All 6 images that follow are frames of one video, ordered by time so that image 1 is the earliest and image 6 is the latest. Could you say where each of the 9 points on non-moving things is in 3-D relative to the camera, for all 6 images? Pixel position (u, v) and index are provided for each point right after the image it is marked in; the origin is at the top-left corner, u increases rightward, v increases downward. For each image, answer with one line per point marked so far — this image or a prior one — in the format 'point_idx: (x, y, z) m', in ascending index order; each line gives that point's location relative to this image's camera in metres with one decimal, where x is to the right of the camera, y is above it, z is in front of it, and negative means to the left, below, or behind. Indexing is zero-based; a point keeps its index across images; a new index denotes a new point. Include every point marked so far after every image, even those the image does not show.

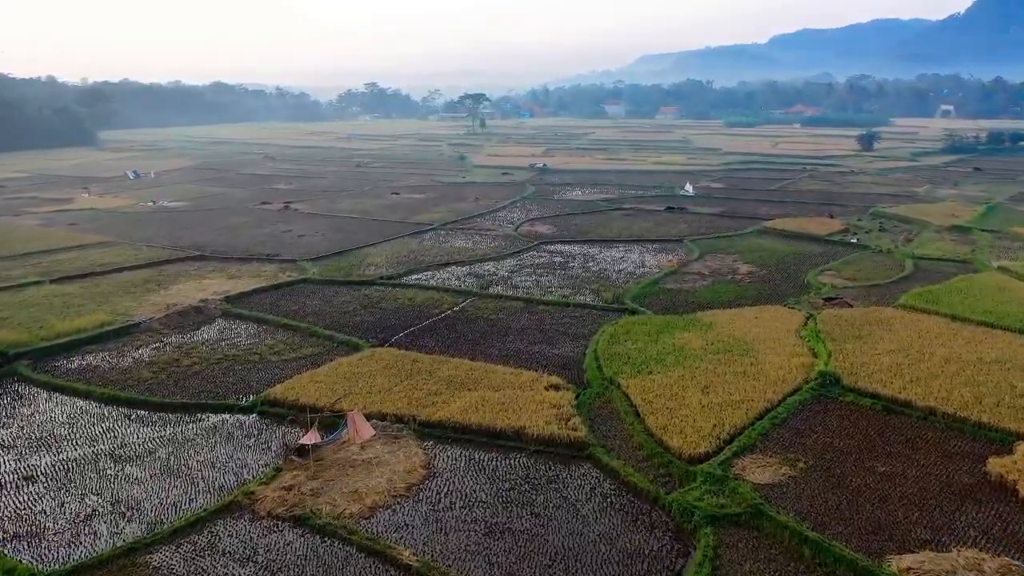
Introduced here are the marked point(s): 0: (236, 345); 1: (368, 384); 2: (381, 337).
0: (-7.5, -1.6, +19.5) m
1: (-3.2, -2.2, +16.1) m
2: (-3.6, -1.4, +19.9) m
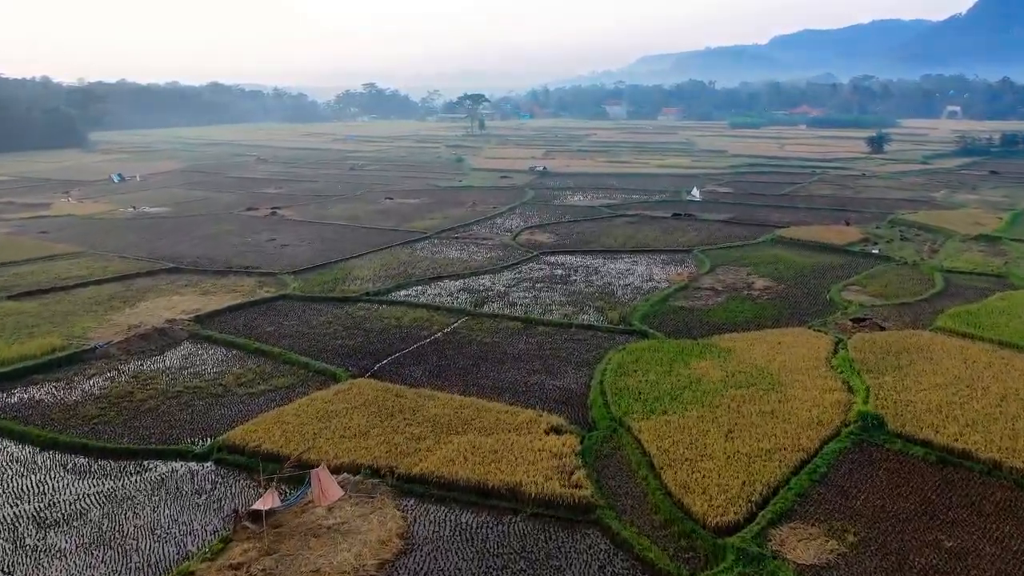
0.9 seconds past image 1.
0: (-7.6, -2.1, +17.5) m
1: (-3.3, -2.7, +14.1) m
2: (-3.7, -1.9, +17.9) m
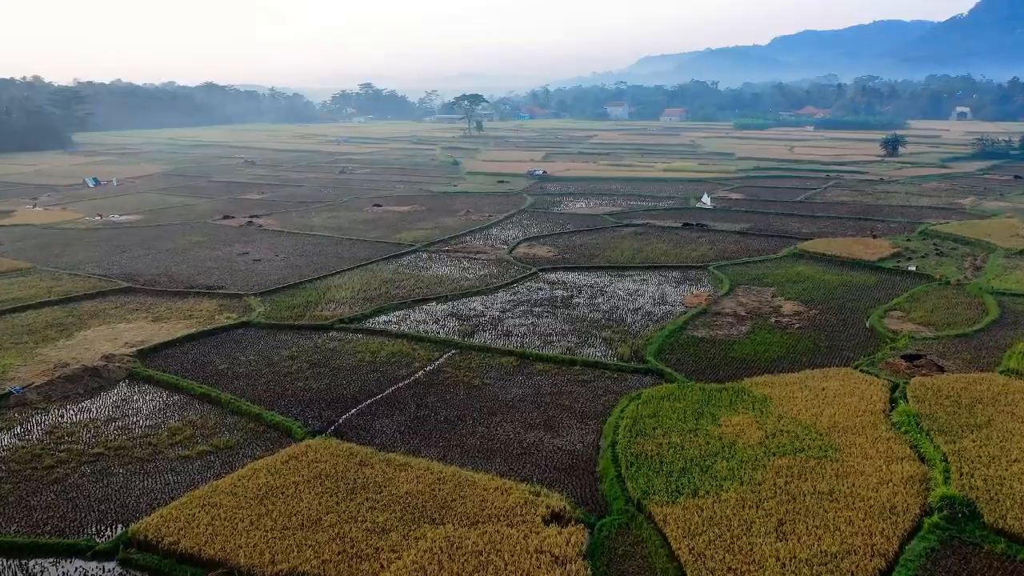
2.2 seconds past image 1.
0: (-7.7, -2.8, +14.5) m
1: (-3.5, -3.5, +11.1) m
2: (-3.9, -2.7, +14.9) m
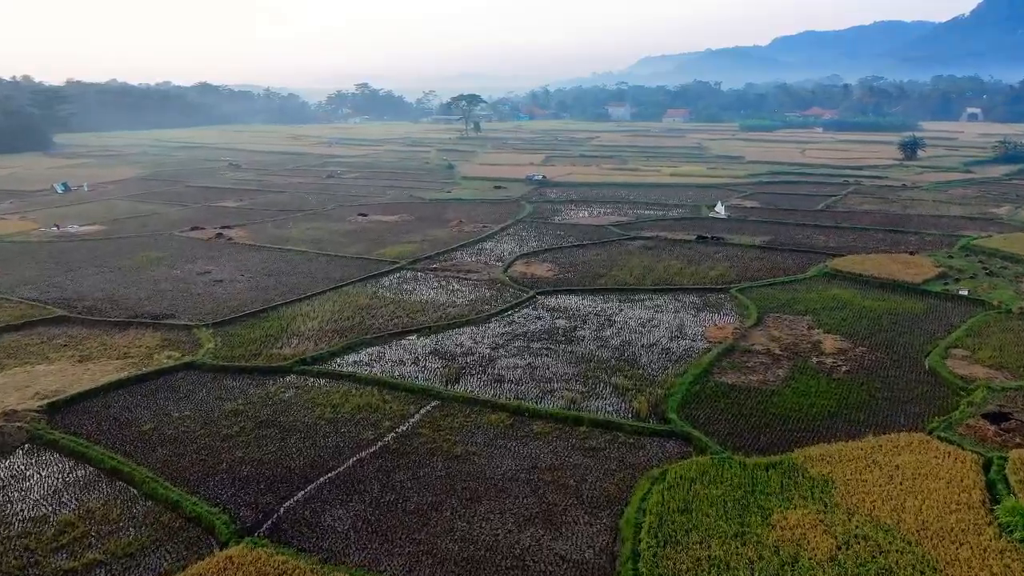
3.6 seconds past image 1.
0: (-7.9, -3.7, +11.3) m
1: (-3.7, -4.3, +7.9) m
2: (-4.1, -3.5, +11.7) m
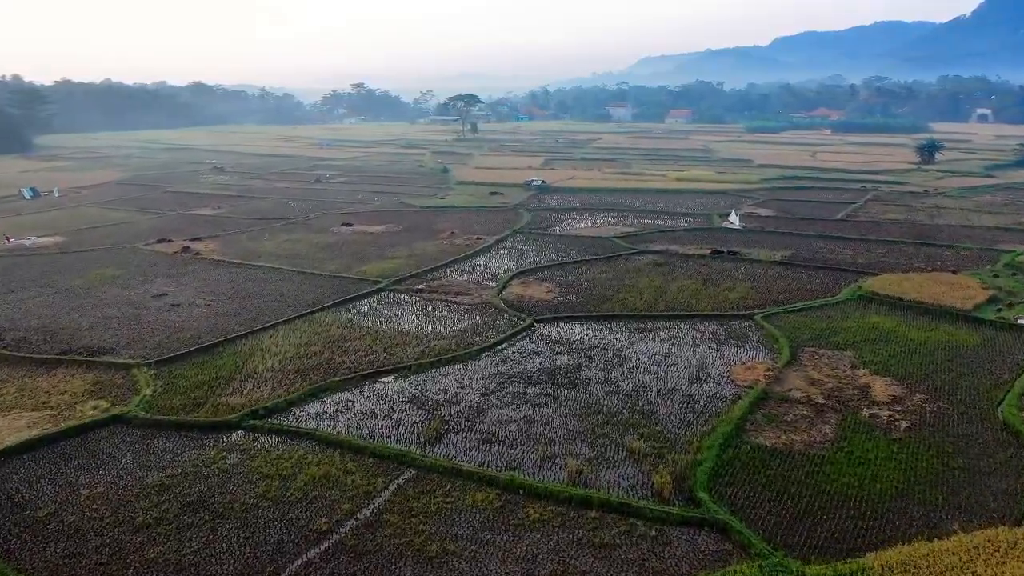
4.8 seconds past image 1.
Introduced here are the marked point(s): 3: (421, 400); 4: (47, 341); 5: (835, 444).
0: (-8.0, -4.4, +8.4) m
1: (-3.8, -5.1, +5.0) m
2: (-4.2, -4.3, +8.8) m
3: (-1.9, -2.4, +15.6) m
4: (-12.1, -1.4, +18.7) m
5: (+6.1, -2.9, +13.5) m
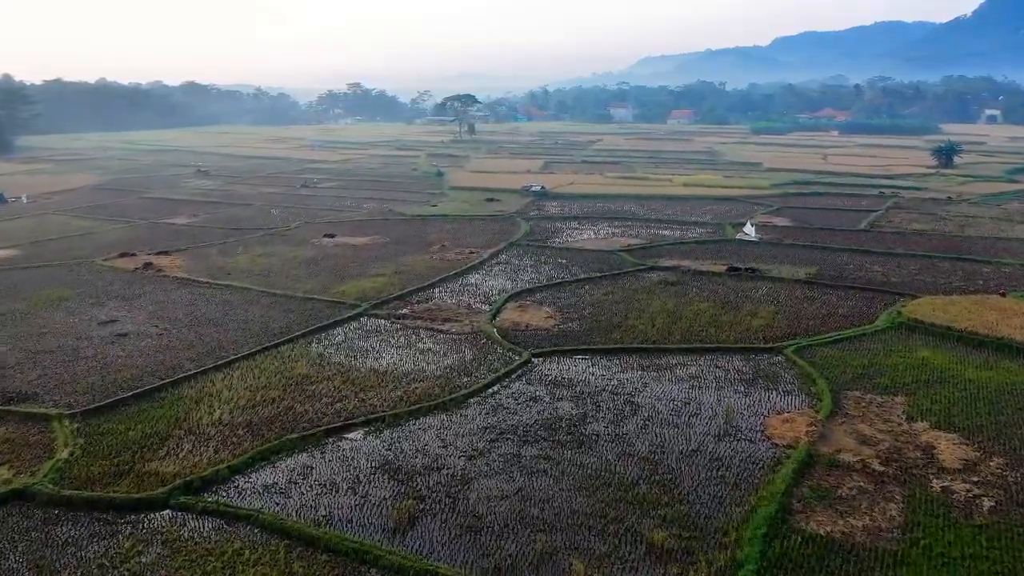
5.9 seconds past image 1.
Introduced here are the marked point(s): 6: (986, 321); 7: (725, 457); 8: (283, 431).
0: (-8.2, -5.2, +5.7) m
1: (-3.9, -5.8, +2.3) m
2: (-4.4, -5.0, +6.1) m
3: (-2.1, -3.1, +12.8) m
4: (-12.3, -2.1, +16.0) m
5: (+6.0, -3.7, +10.8) m
6: (+13.0, -0.9, +19.7) m
7: (+3.9, -3.0, +13.1) m
8: (-4.4, -2.8, +13.9) m
